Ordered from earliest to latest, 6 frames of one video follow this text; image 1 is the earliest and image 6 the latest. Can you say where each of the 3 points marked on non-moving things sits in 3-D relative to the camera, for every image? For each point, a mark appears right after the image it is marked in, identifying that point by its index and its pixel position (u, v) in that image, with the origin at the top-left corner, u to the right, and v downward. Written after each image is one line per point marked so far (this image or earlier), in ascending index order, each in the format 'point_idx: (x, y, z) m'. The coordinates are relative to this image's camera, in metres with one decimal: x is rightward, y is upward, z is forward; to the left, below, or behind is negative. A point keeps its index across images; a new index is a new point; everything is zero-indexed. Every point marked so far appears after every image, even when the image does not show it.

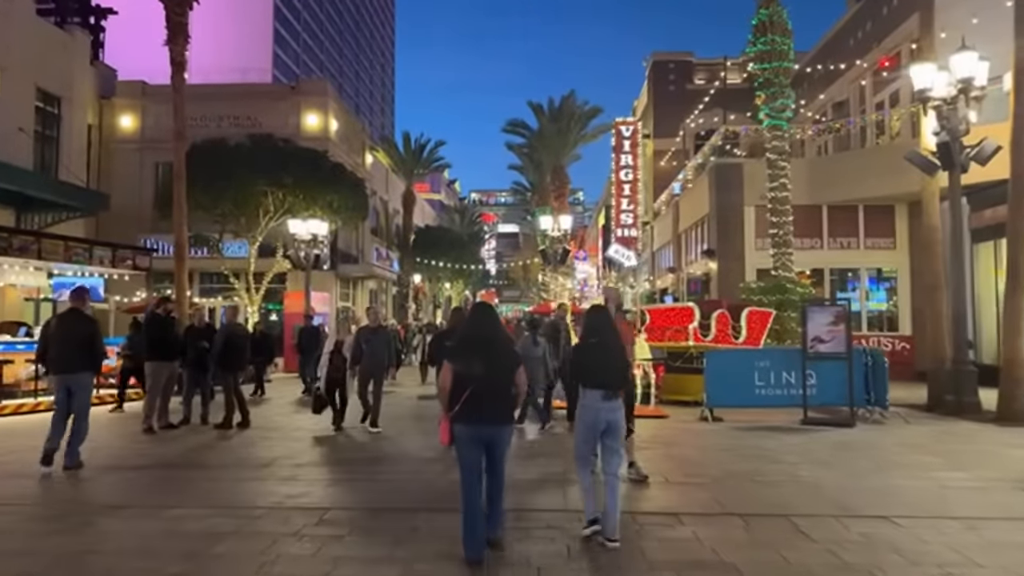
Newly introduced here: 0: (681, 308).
0: (+4.4, -0.7, +17.6) m
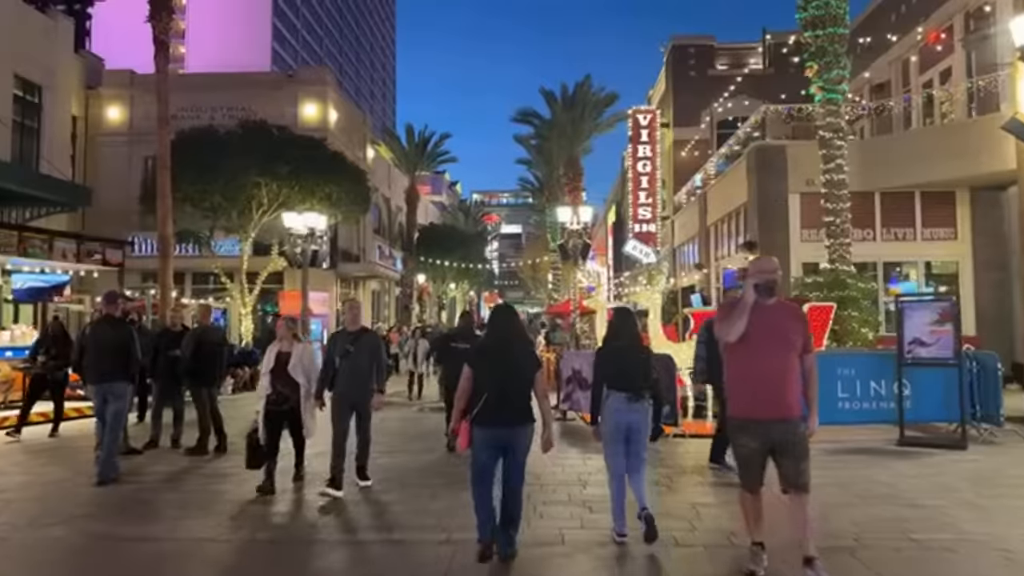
0: (+5.0, -0.5, +15.1) m
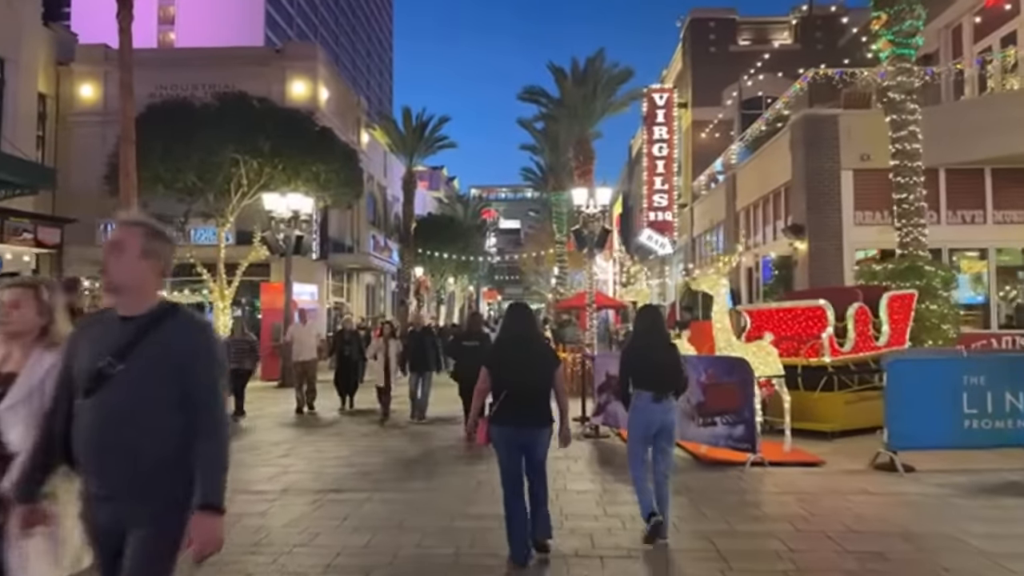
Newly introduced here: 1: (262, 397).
0: (+5.4, -0.3, +12.3) m
1: (-7.1, -3.1, +19.2) m
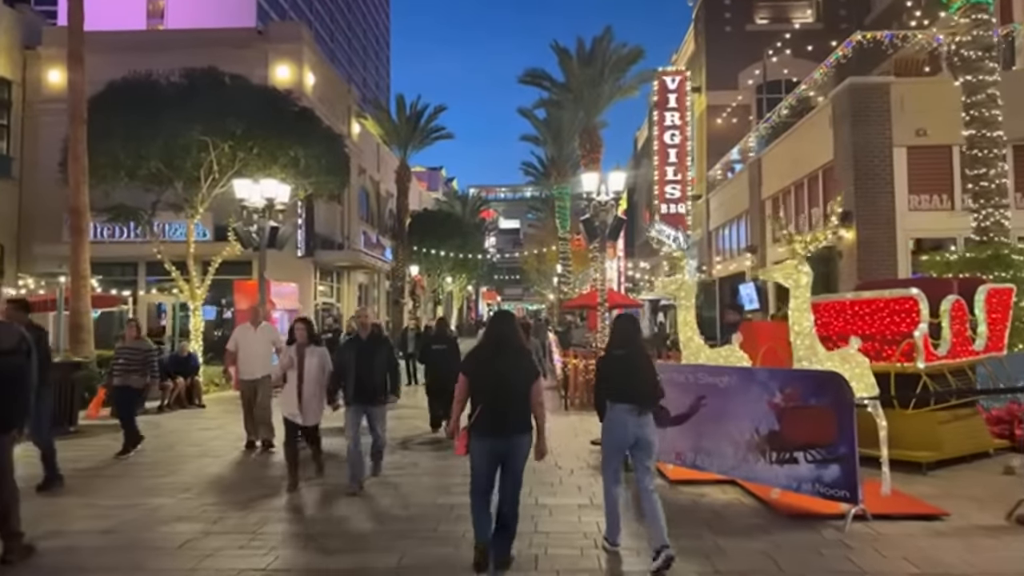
0: (+5.4, -0.2, +9.7) m
1: (-7.0, -3.1, +16.5) m
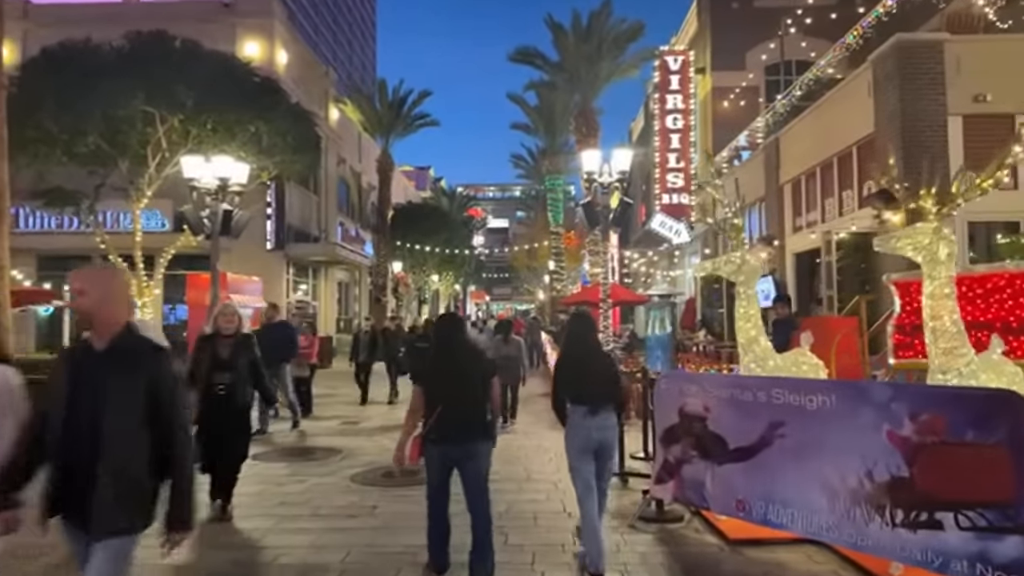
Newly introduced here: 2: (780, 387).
0: (+5.4, 0.0, +7.2) m
1: (-7.2, -2.9, +13.8) m
2: (+2.3, -0.8, +5.8) m
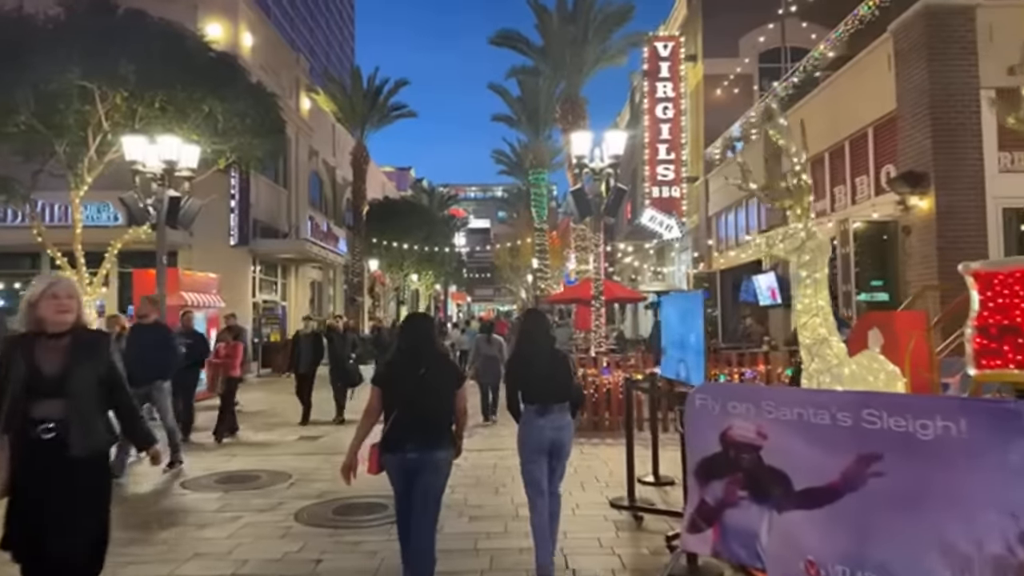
0: (+5.2, +0.2, +5.6) m
1: (-7.5, -2.8, +11.9) m
2: (+2.2, -0.7, +4.1) m
